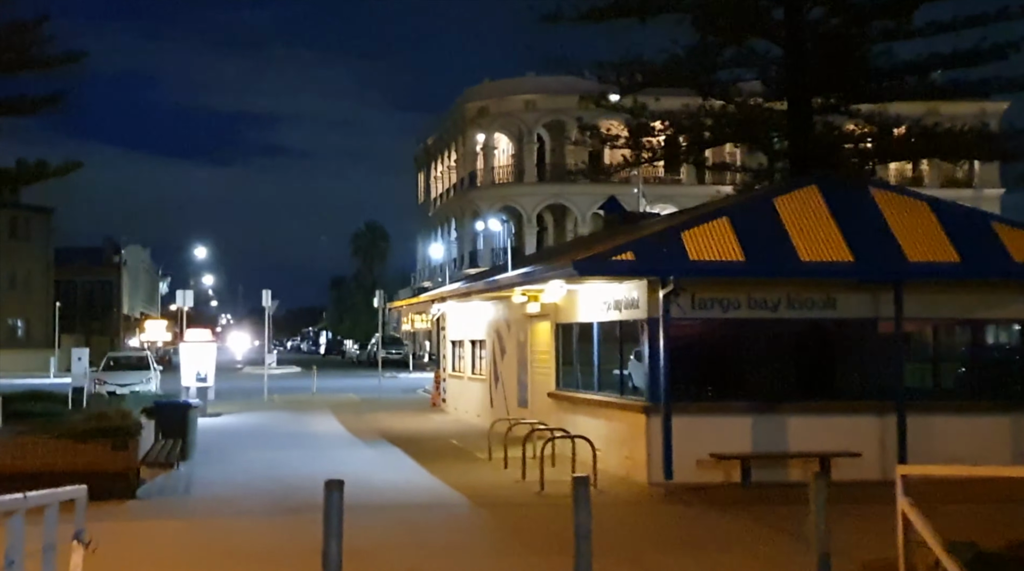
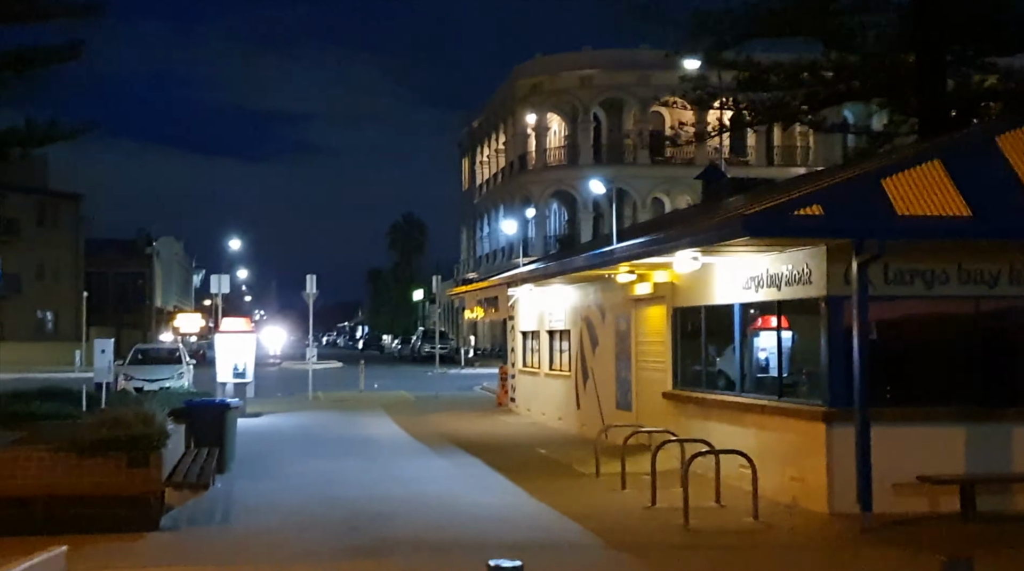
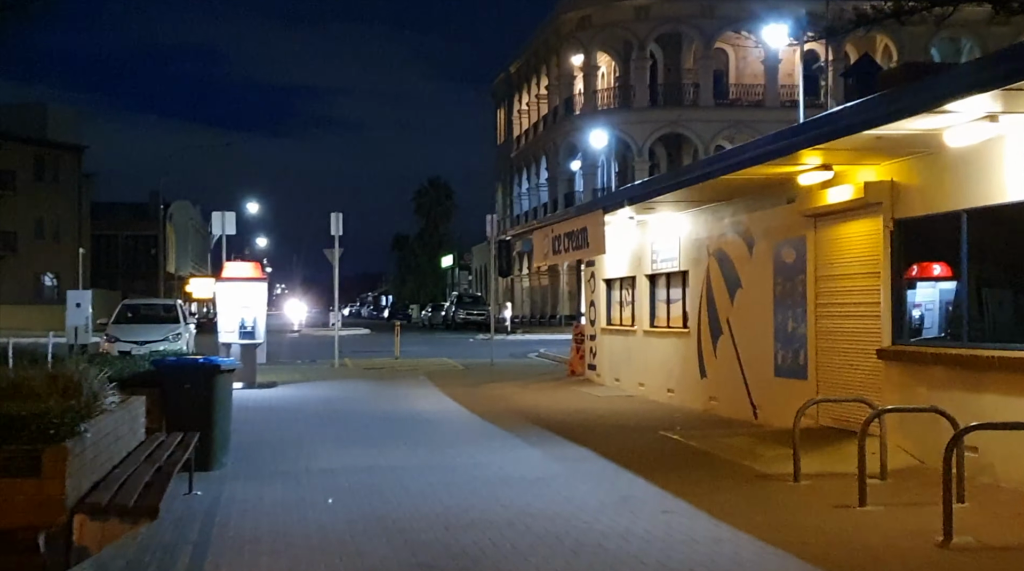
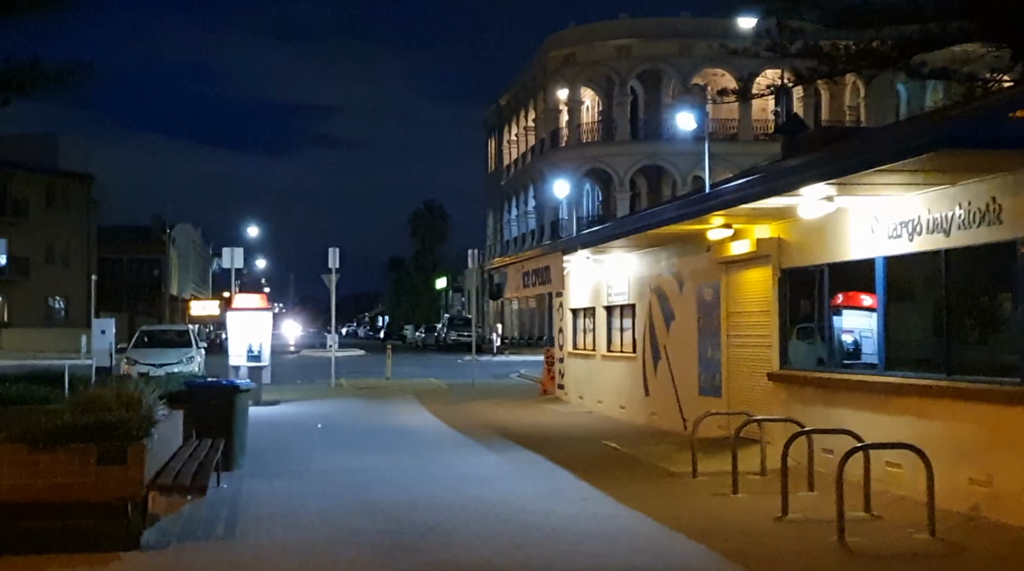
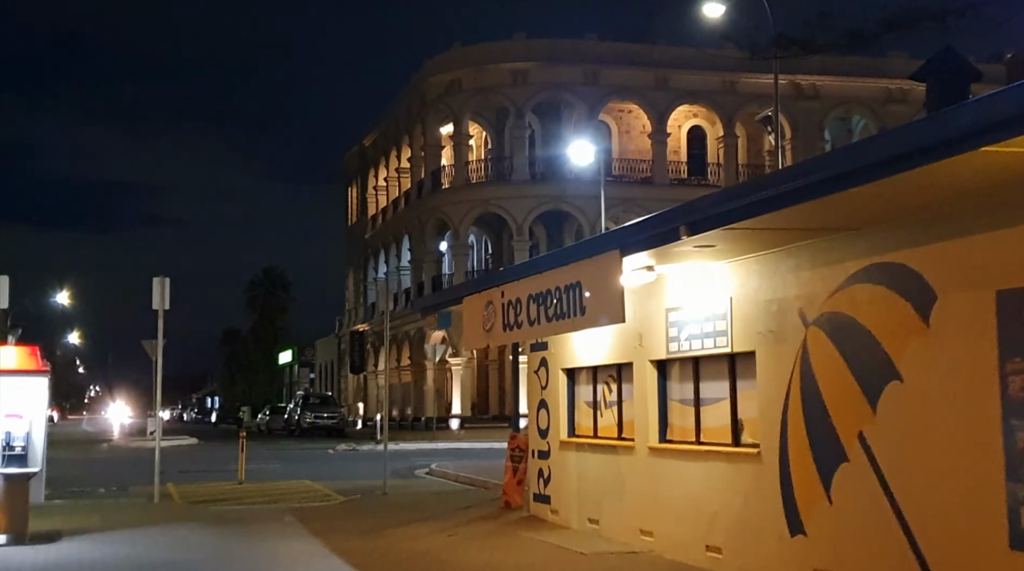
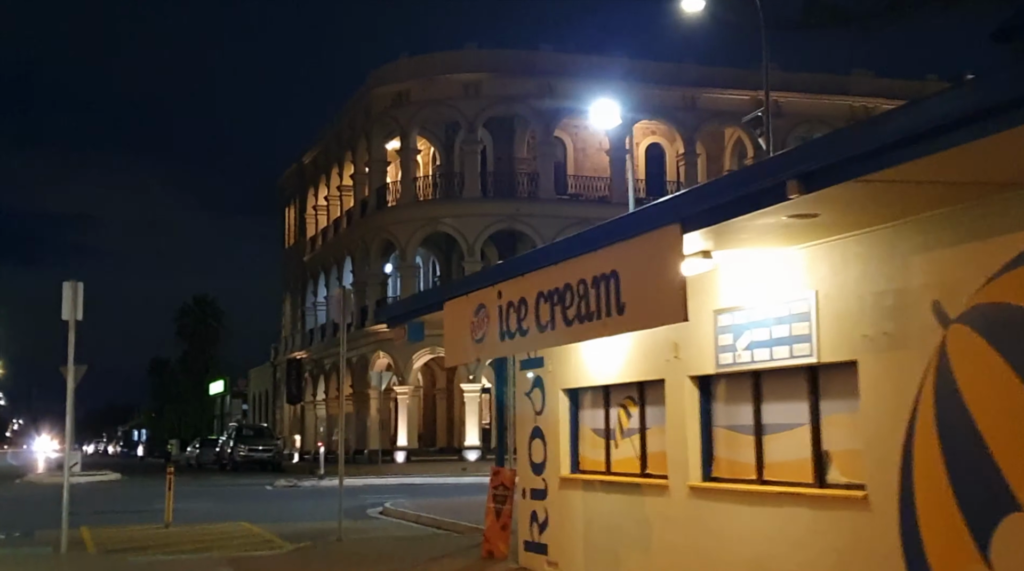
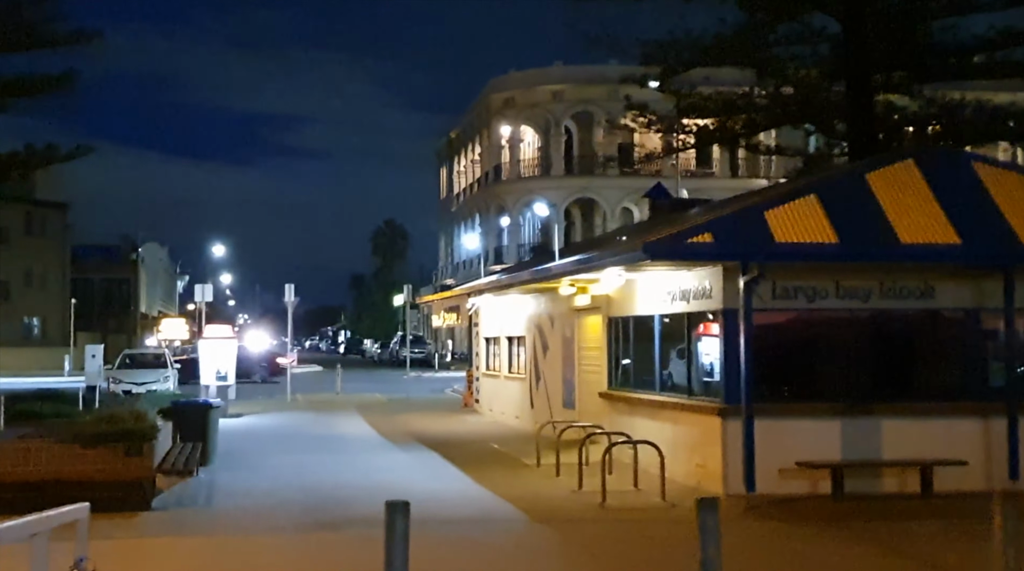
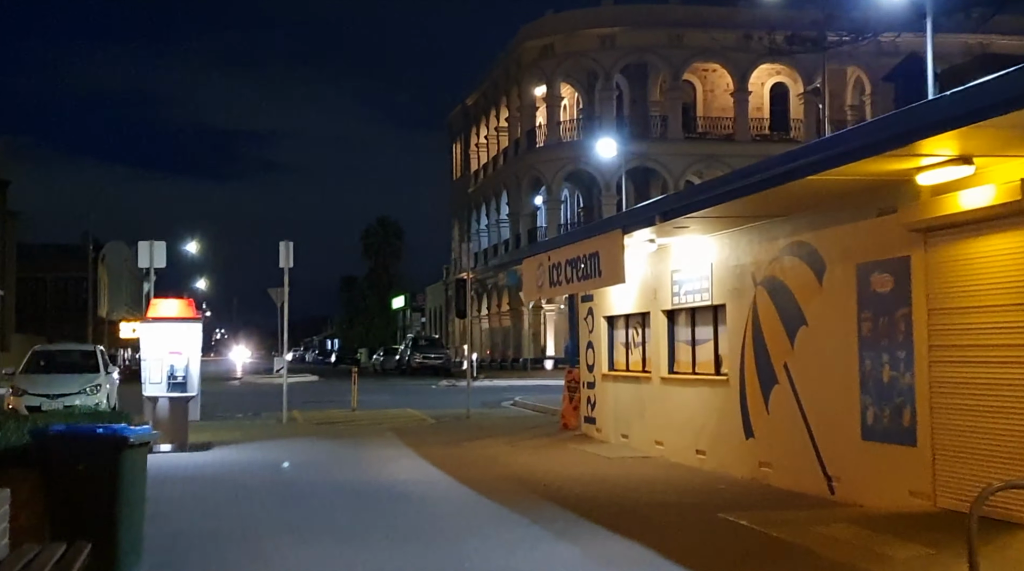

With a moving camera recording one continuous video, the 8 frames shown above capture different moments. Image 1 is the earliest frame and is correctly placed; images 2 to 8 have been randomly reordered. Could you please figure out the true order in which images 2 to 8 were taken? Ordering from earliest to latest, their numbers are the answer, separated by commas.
7, 2, 4, 3, 8, 5, 6
